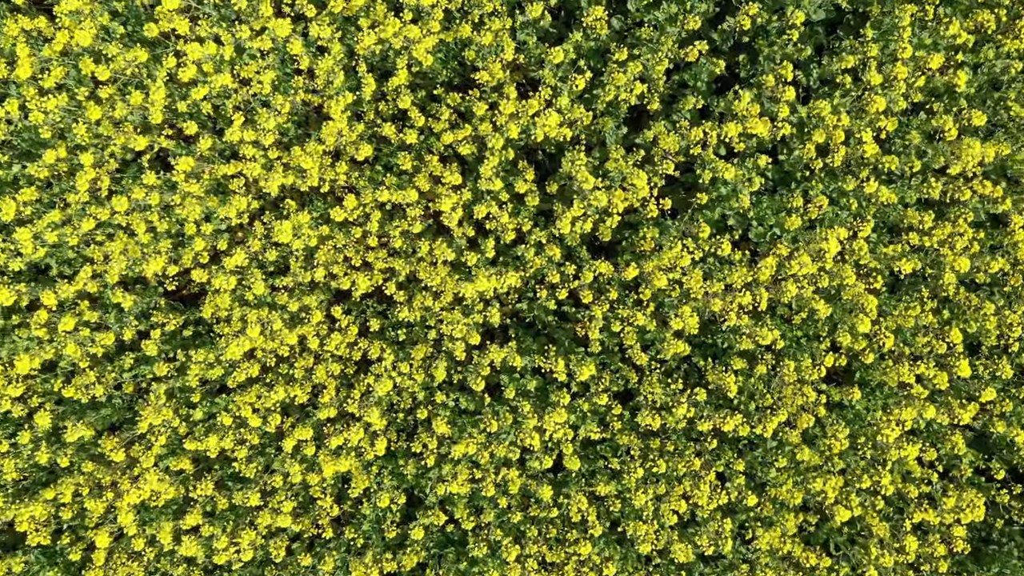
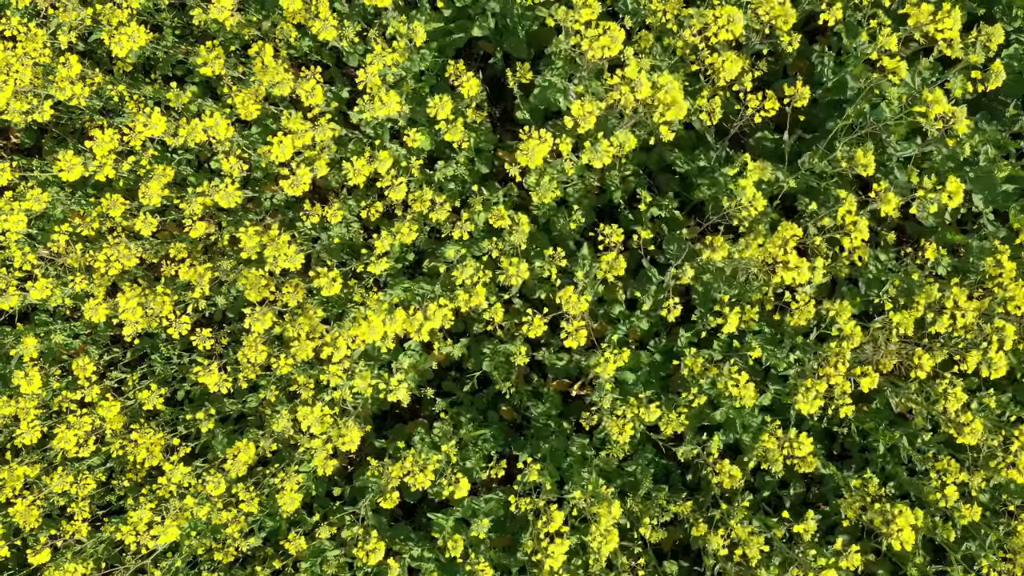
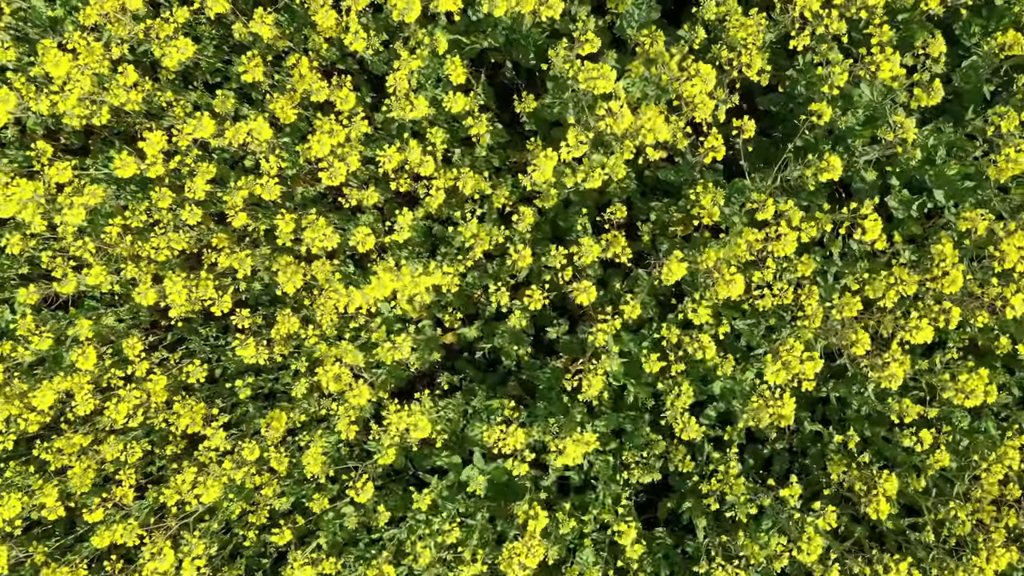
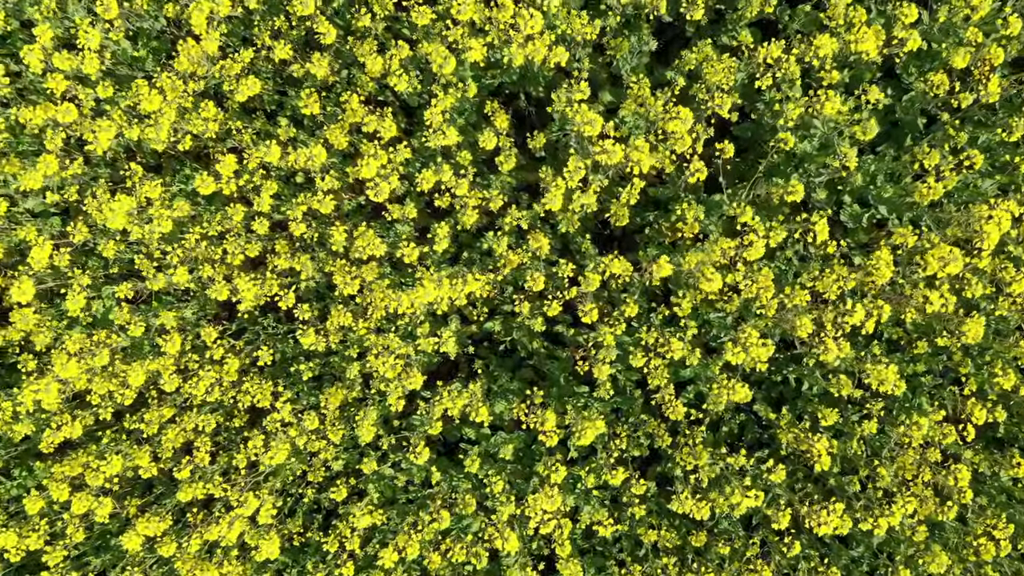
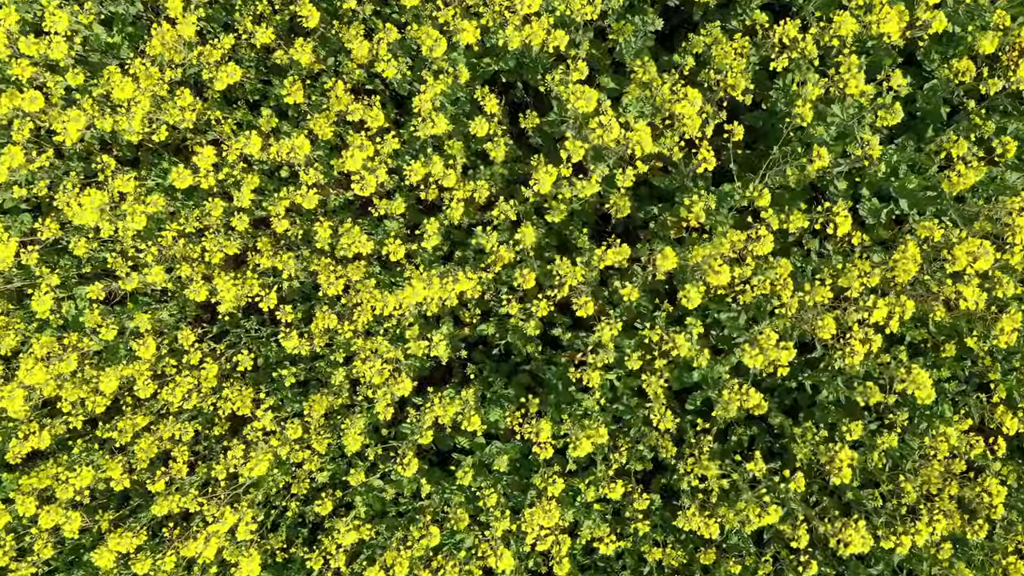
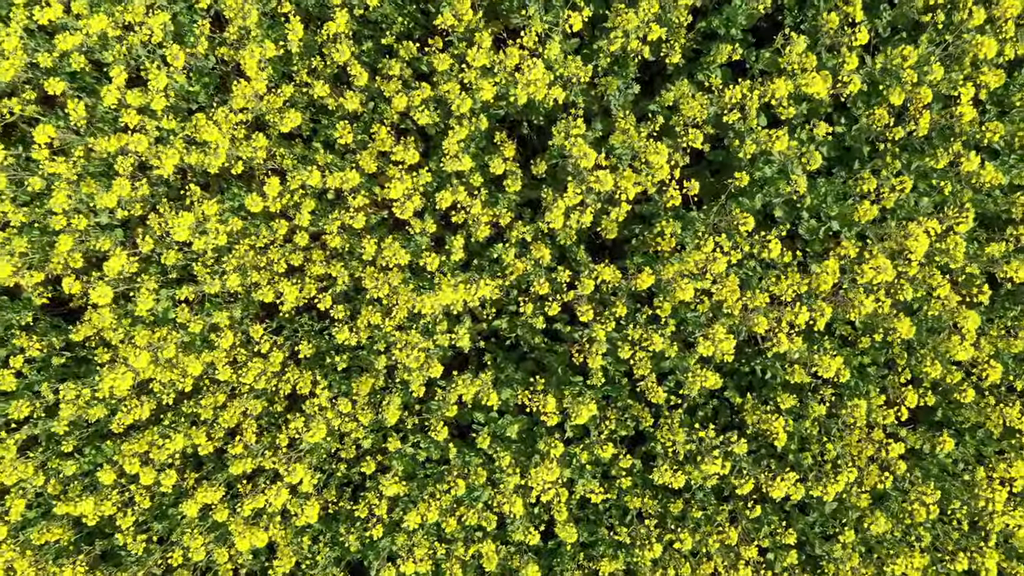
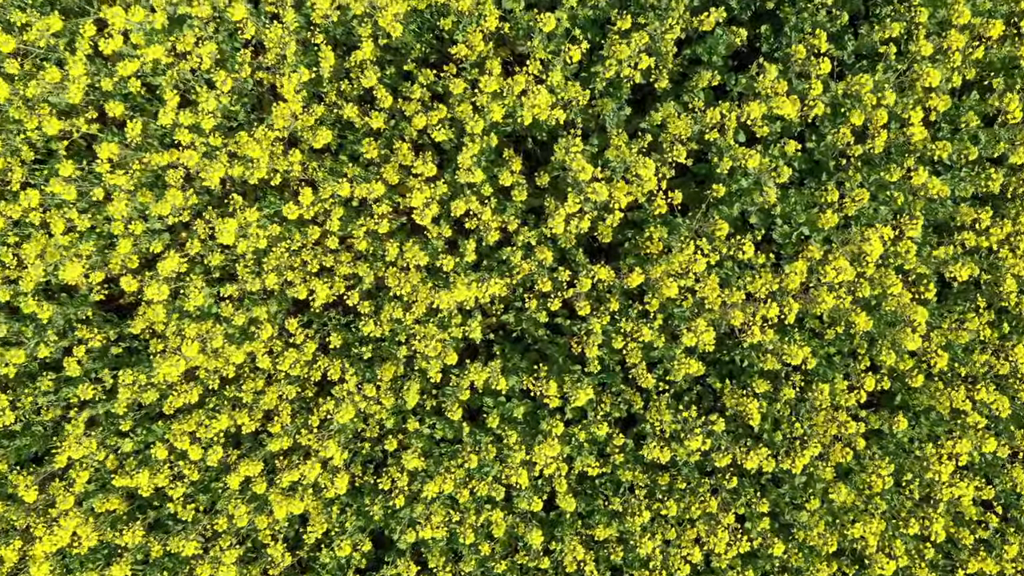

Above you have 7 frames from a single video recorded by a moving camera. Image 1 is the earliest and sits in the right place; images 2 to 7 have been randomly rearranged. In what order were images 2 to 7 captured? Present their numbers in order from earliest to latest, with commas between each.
7, 6, 4, 5, 3, 2
